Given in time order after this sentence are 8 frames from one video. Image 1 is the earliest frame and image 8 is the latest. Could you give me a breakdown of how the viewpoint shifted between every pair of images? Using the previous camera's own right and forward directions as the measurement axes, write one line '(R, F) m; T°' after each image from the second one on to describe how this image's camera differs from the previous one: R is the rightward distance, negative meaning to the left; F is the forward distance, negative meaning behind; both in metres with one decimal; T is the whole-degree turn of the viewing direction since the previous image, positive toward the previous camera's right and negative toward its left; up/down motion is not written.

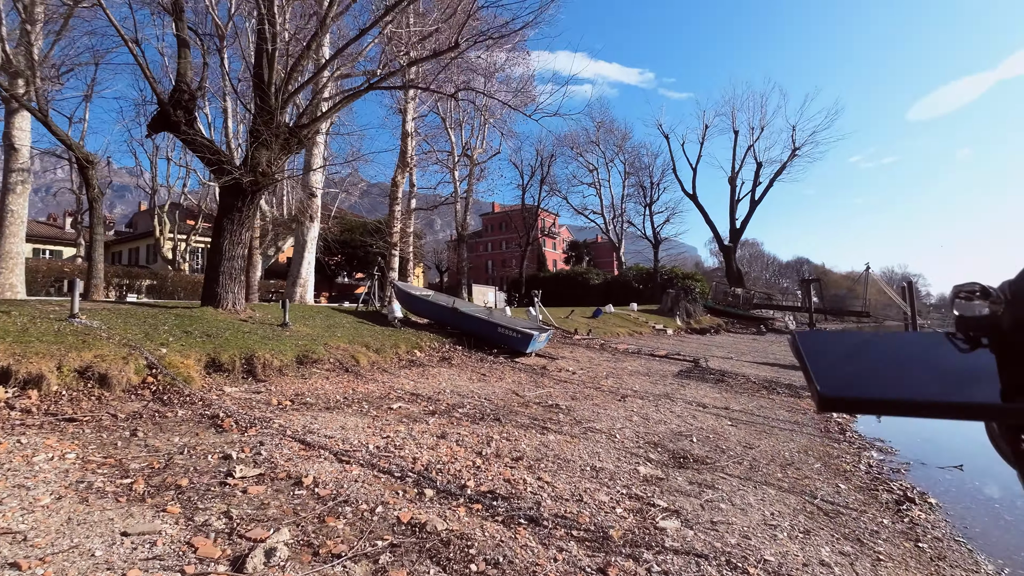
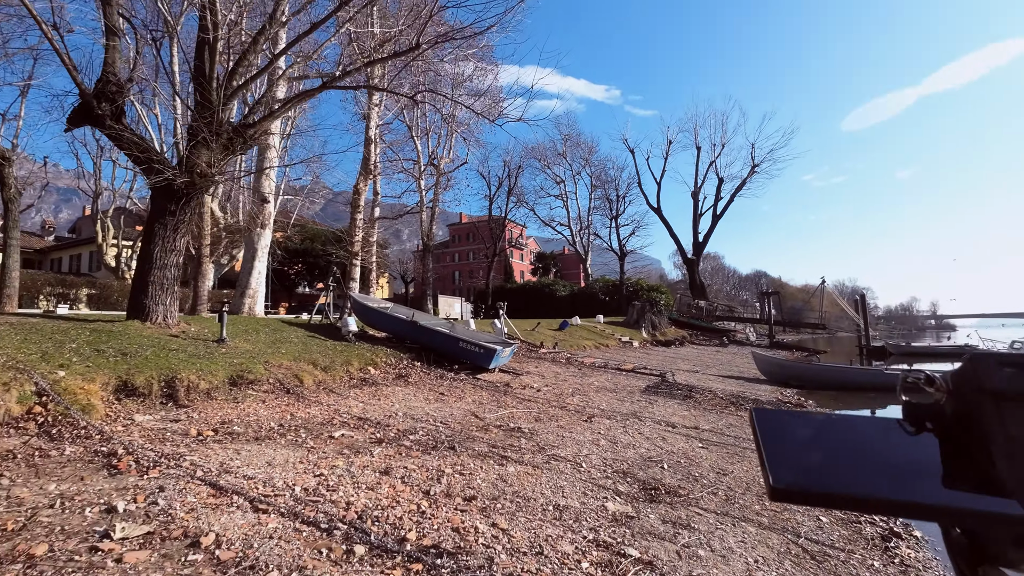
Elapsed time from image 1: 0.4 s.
(+0.1, +0.6) m; +4°
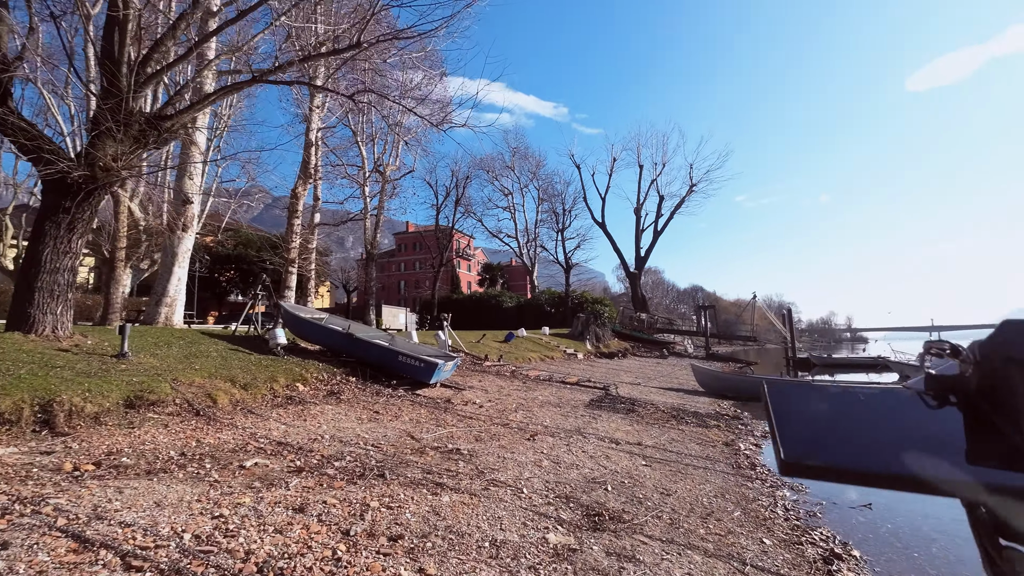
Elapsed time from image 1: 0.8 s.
(+0.1, +0.4) m; +6°
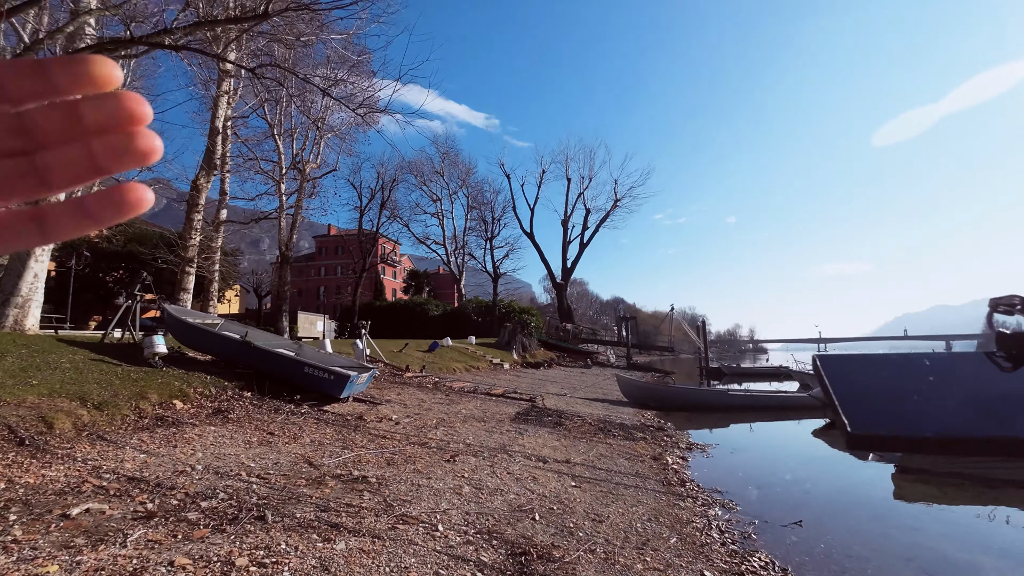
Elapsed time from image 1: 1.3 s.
(+0.1, +0.8) m; +8°
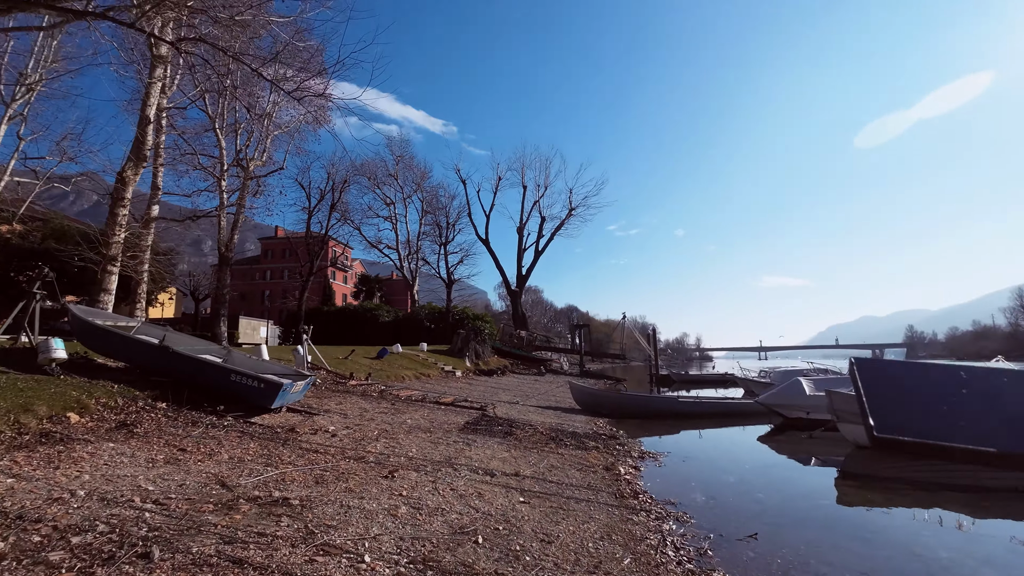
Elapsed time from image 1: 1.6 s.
(+0.1, +0.5) m; +5°
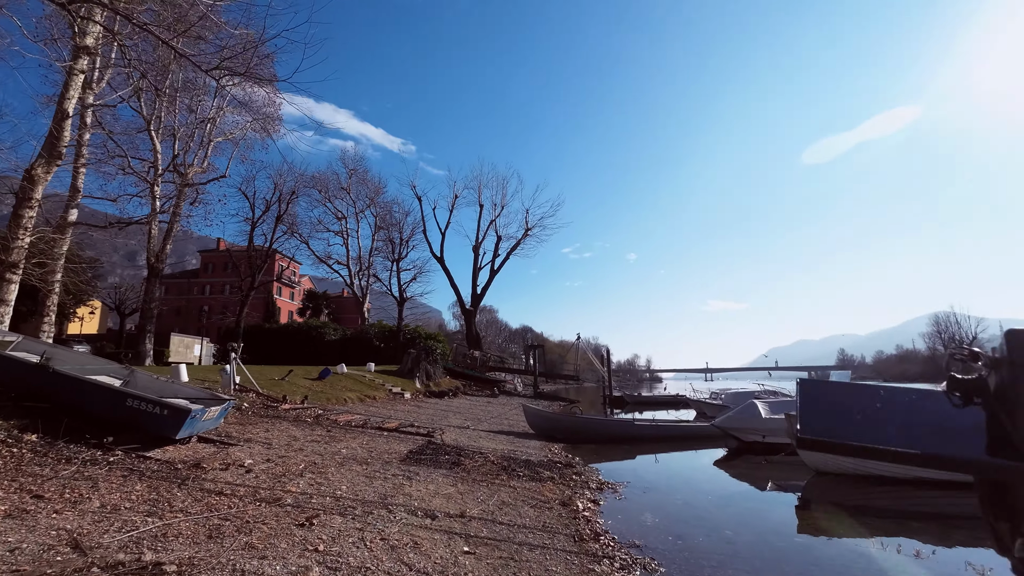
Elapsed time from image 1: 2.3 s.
(+0.1, +0.9) m; +5°
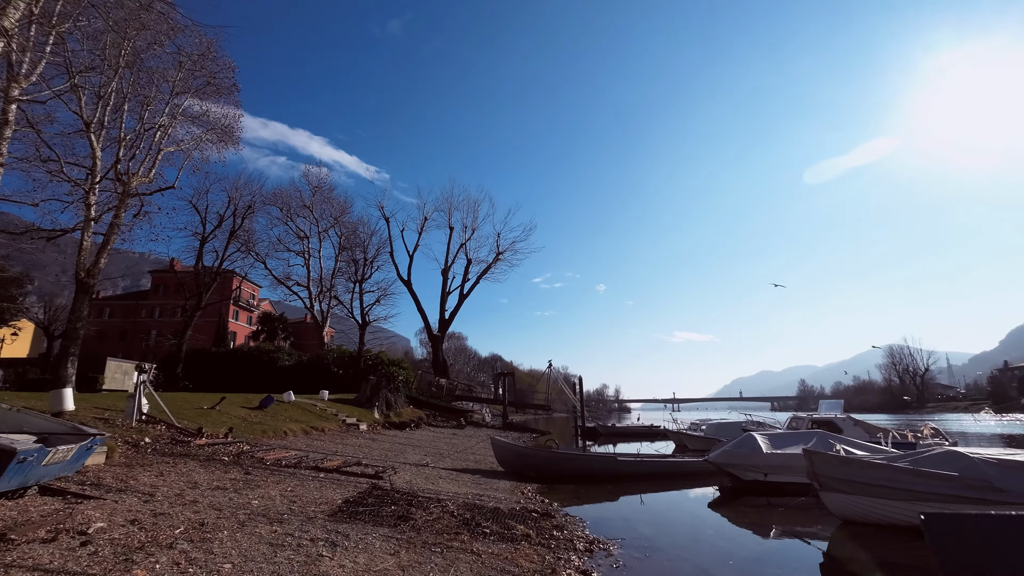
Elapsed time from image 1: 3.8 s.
(0.0, +2.2) m; +3°
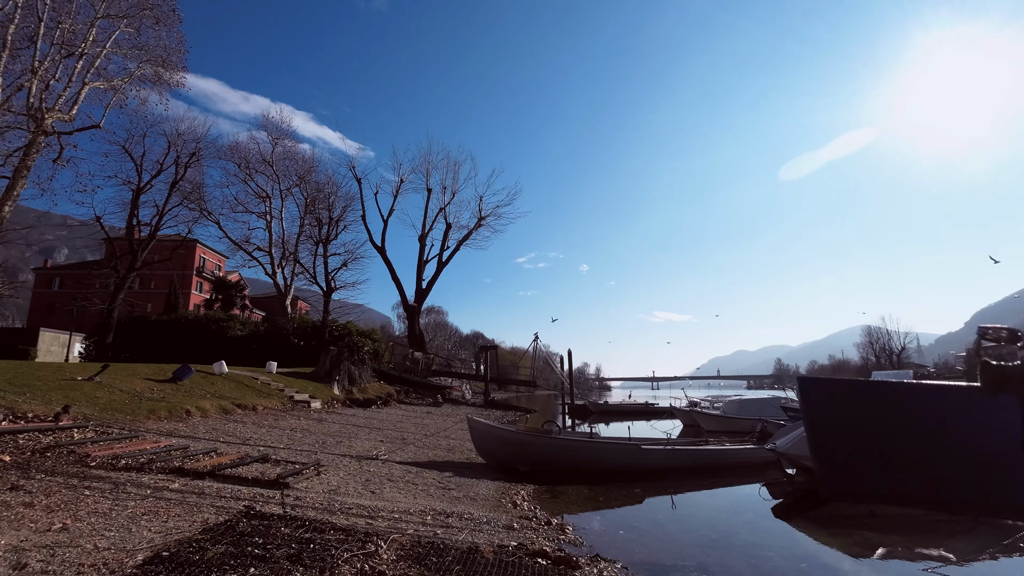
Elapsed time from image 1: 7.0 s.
(-0.1, +4.7) m; +2°
